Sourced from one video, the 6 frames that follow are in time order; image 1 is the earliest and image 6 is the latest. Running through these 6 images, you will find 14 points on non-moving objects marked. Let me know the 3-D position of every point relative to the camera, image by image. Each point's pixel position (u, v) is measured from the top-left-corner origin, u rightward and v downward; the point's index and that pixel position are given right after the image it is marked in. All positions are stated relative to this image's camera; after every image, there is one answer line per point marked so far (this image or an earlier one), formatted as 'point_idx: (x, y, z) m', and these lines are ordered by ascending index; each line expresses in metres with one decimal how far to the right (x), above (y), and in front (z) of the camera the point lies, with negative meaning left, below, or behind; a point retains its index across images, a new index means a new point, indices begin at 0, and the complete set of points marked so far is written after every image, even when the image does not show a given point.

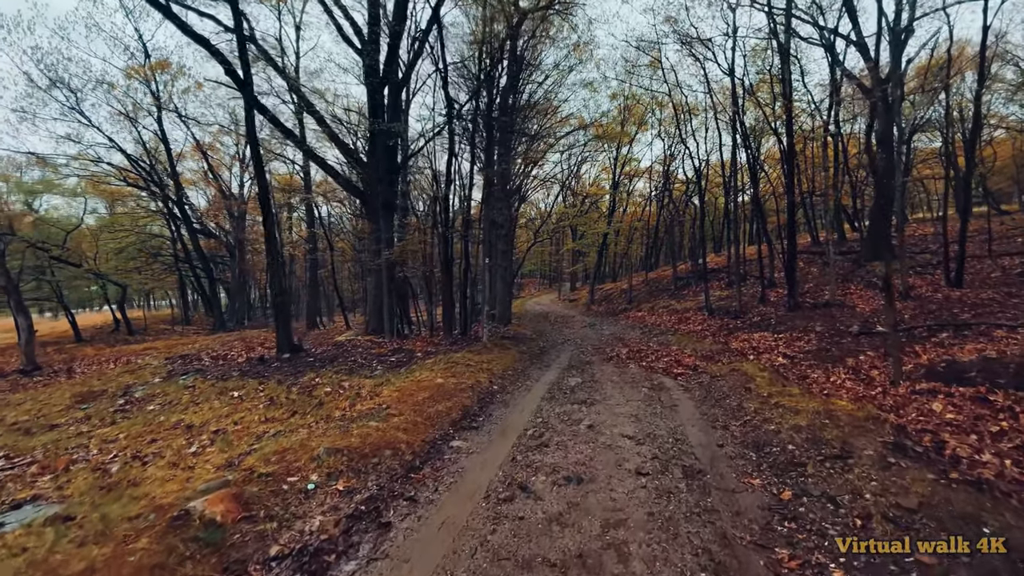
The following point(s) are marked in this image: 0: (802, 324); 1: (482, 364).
0: (+8.5, -1.0, +13.1) m
1: (-0.6, -1.7, +9.8) m
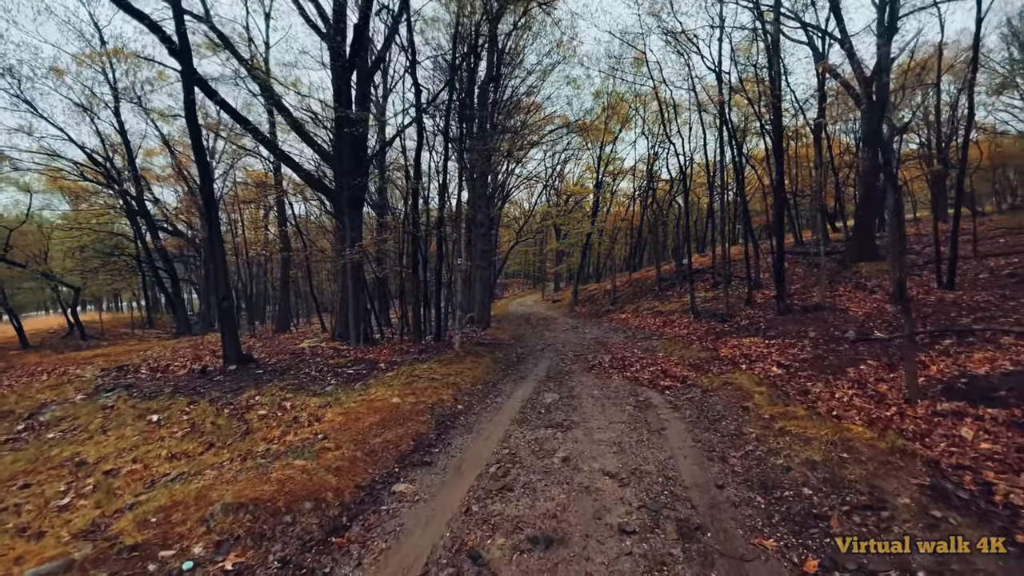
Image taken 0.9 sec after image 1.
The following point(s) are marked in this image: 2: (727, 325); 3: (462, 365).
0: (+7.8, -1.1, +12.3) m
1: (-1.2, -1.8, +8.7) m
2: (+7.4, -1.3, +15.5) m
3: (-1.1, -1.8, +10.2) m
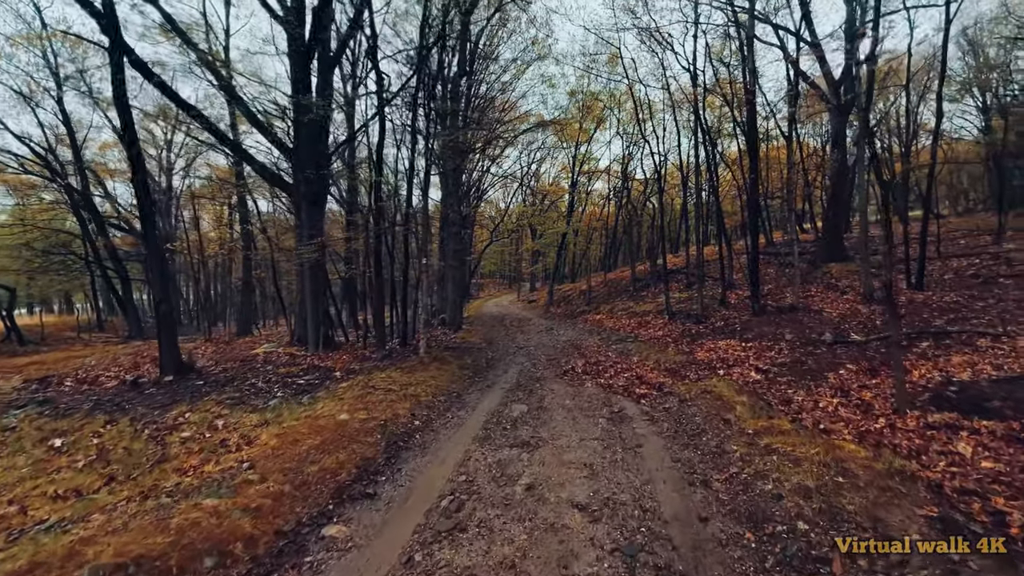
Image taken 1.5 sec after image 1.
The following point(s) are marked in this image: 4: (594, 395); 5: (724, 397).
0: (+7.0, -1.1, +12.1) m
1: (-1.8, -1.8, +8.0) m
2: (+6.4, -1.3, +15.2) m
3: (-1.8, -1.8, +9.5) m
4: (+1.5, -2.0, +8.2) m
5: (+3.3, -1.7, +7.0) m
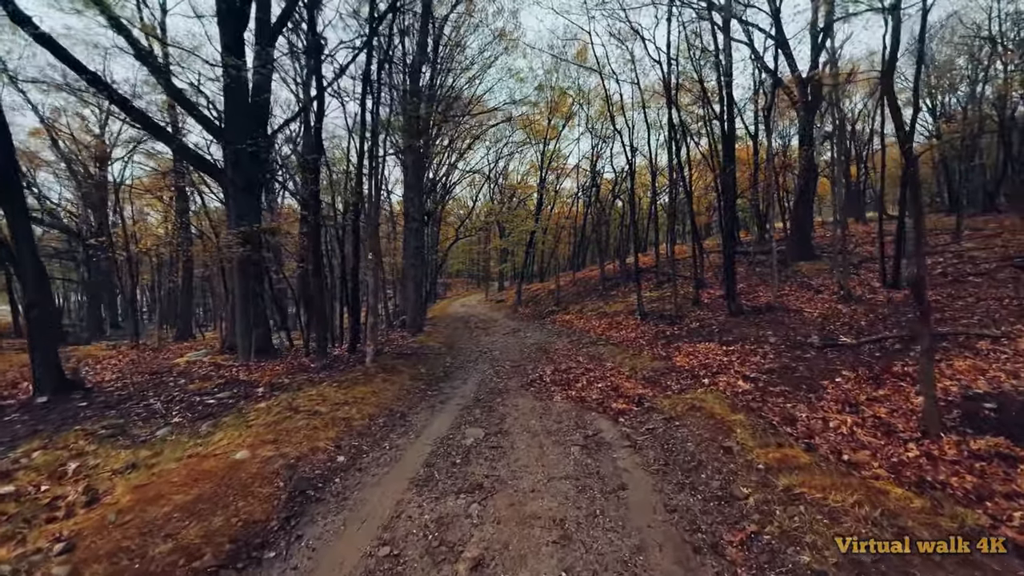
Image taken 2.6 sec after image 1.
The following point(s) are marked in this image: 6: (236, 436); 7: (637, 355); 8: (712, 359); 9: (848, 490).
0: (+6.0, -1.1, +11.2) m
1: (-2.5, -1.8, +6.6) m
2: (+5.3, -1.3, +14.3) m
3: (-2.6, -1.8, +8.0) m
4: (+0.8, -1.9, +7.0) m
5: (+2.7, -1.7, +5.9) m
6: (-3.4, -1.8, +5.6) m
7: (+3.2, -1.7, +11.3) m
8: (+4.3, -1.5, +9.7) m
9: (+2.8, -1.7, +3.8) m
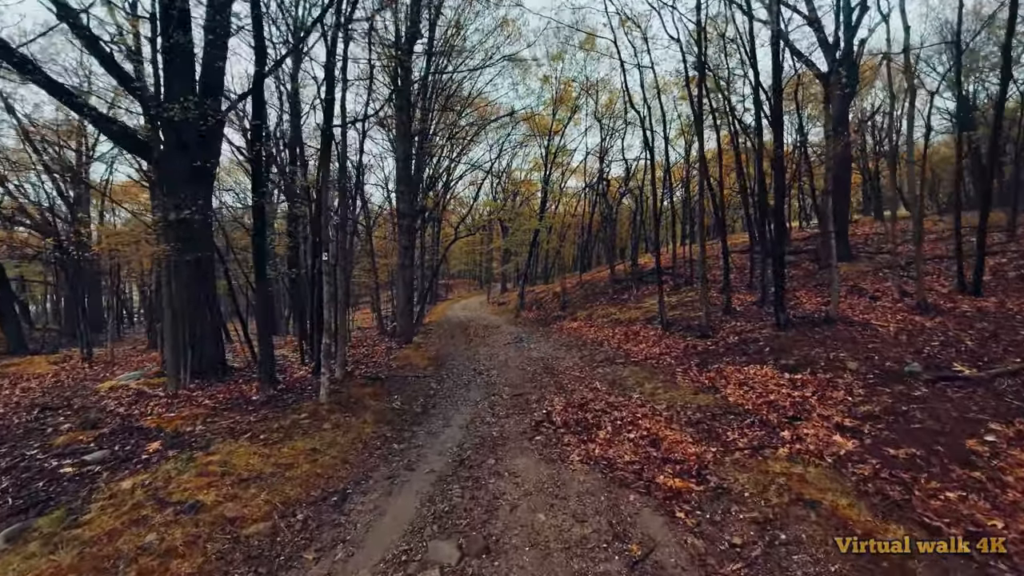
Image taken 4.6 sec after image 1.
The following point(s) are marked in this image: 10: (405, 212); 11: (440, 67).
0: (+6.0, -1.3, +8.8) m
1: (-2.5, -2.0, +4.2) m
2: (+5.3, -1.5, +11.9) m
3: (-2.6, -2.0, +5.6) m
4: (+0.8, -2.1, +4.6) m
5: (+2.7, -1.8, +3.5) m
6: (-3.5, -2.0, +3.2) m
7: (+3.2, -1.9, +8.9) m
8: (+4.3, -1.7, +7.2) m
9: (+2.7, -1.8, +1.3) m
10: (-4.7, +3.4, +19.0) m
11: (-3.3, +10.1, +19.2) m
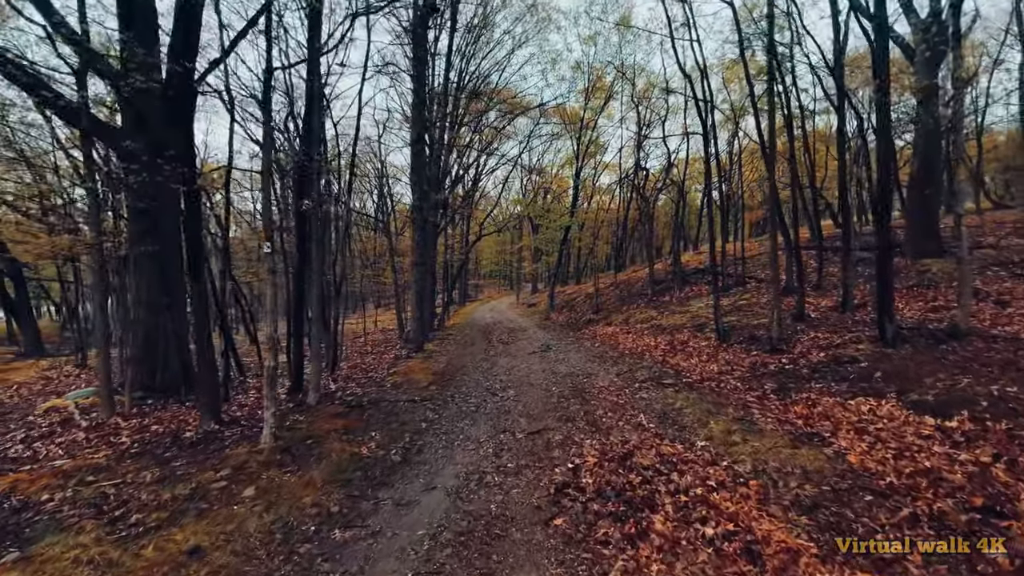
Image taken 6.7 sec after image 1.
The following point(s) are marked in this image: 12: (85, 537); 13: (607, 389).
0: (+6.2, -1.3, +6.1) m
1: (-2.6, -2.0, +2.1) m
2: (+5.7, -1.5, +9.2) m
3: (-2.6, -2.0, +3.6) m
4: (+0.7, -2.1, +2.3) m
5: (+2.5, -1.9, +1.0) m
6: (-3.7, -2.0, +1.2) m
7: (+3.4, -1.9, +6.4) m
8: (+4.4, -1.8, +4.7) m
9: (+2.4, -1.9, -1.1) m
10: (-3.8, +3.4, +17.0) m
11: (-2.3, +10.1, +17.1) m
12: (-3.5, -2.0, +3.5) m
13: (+2.1, -2.1, +9.5) m
